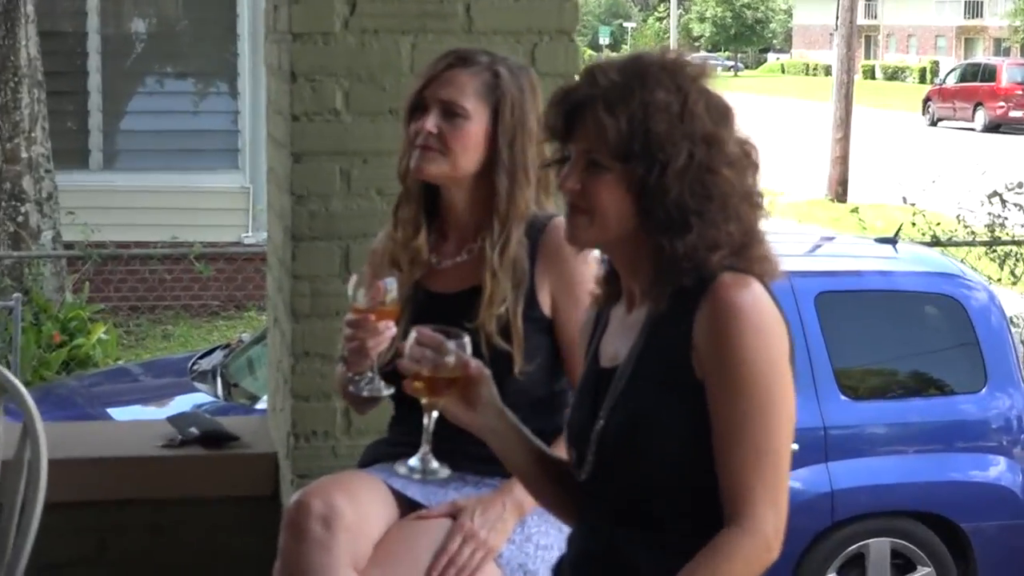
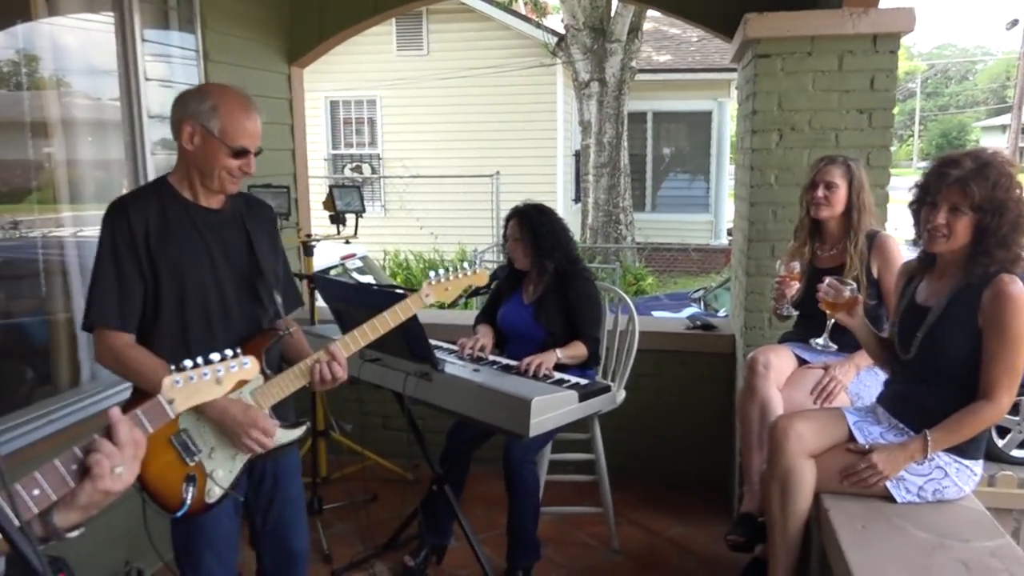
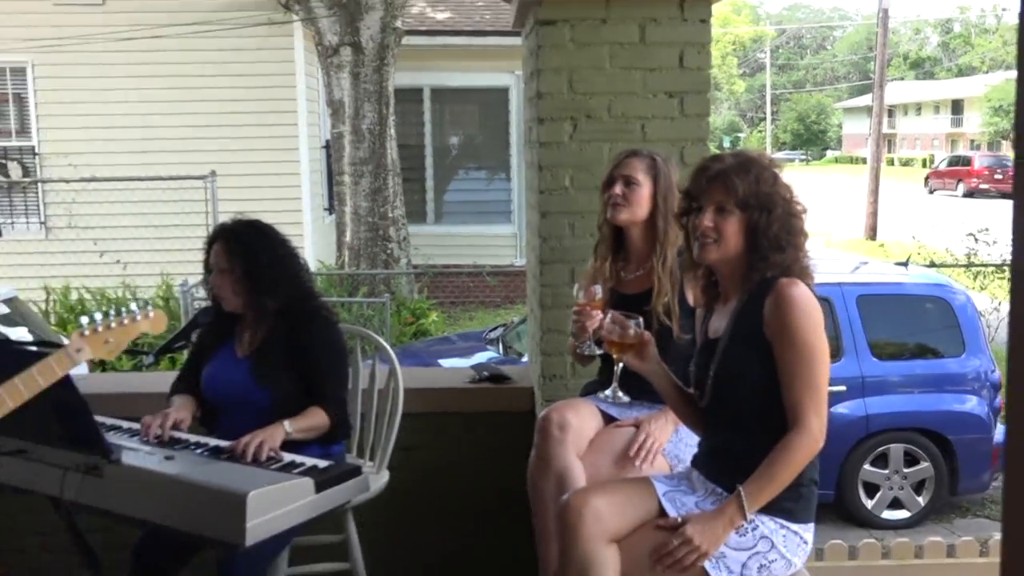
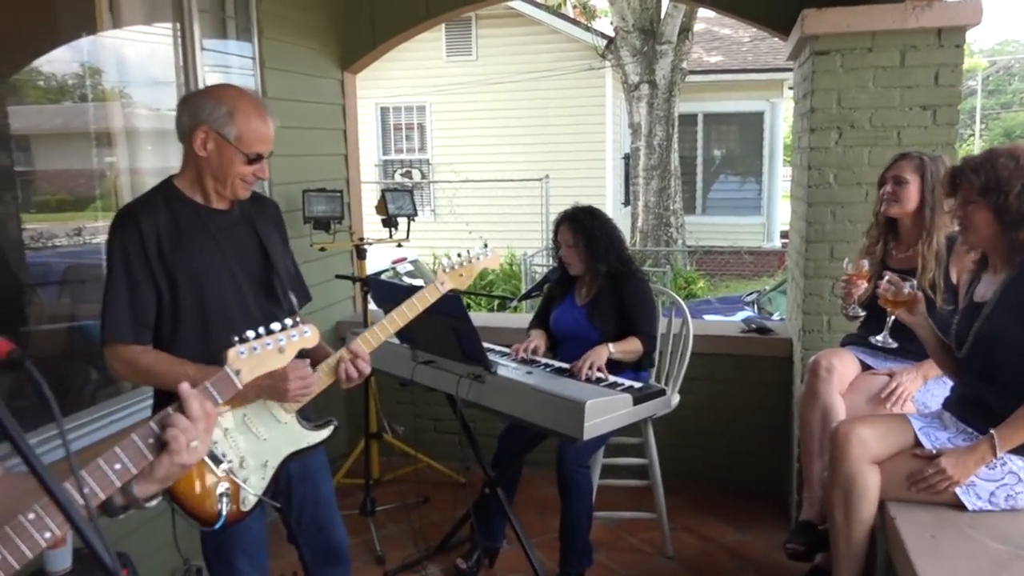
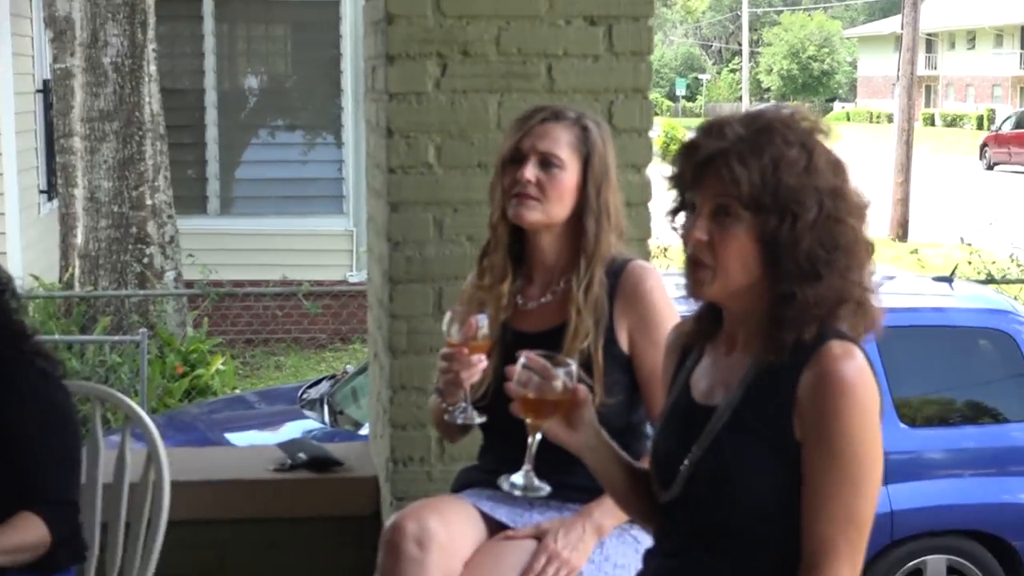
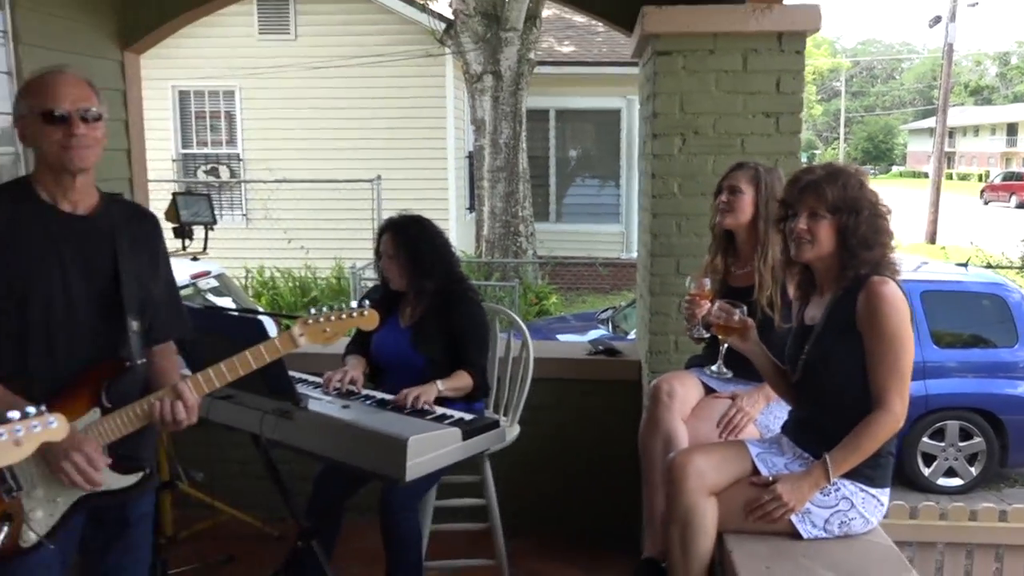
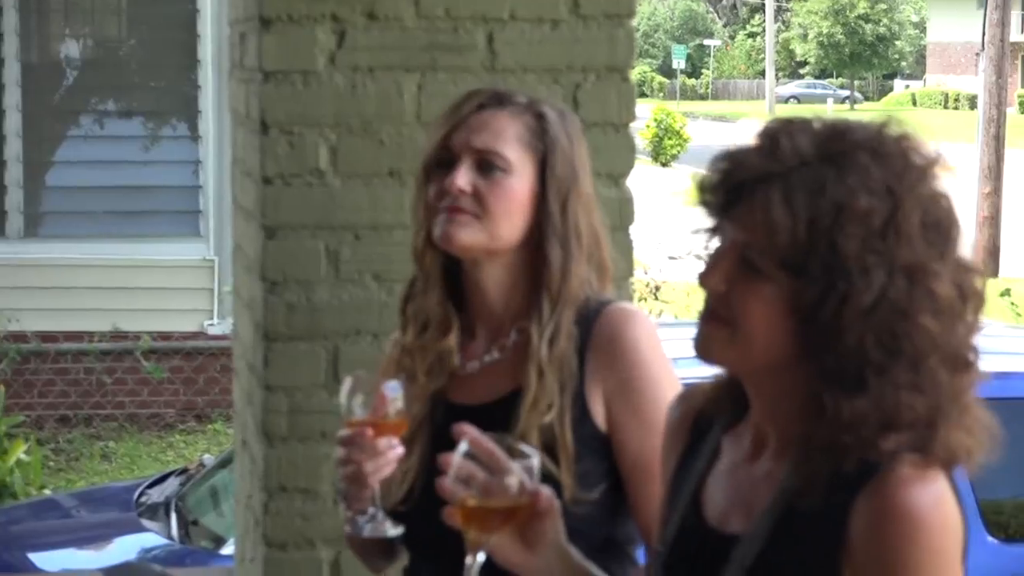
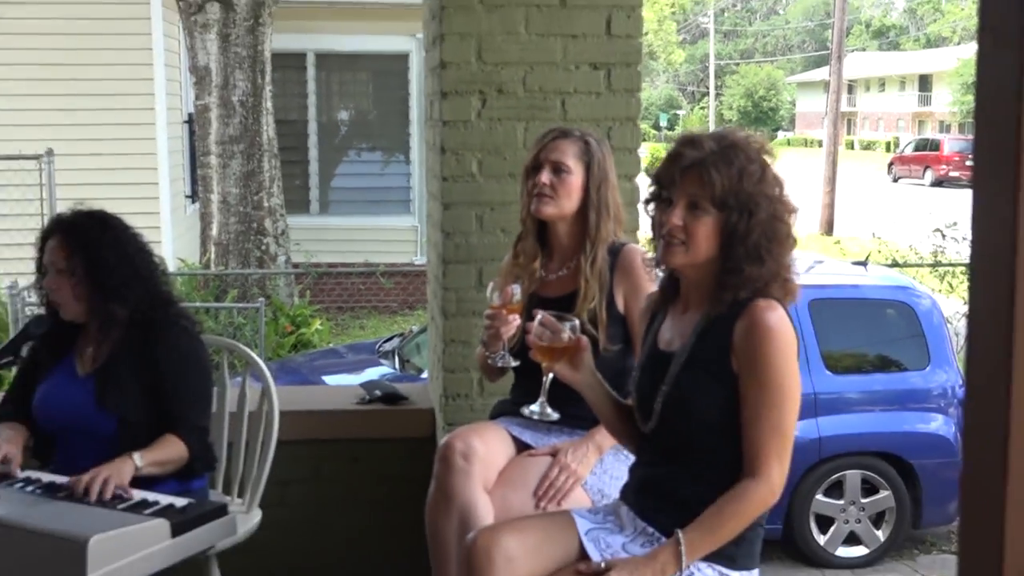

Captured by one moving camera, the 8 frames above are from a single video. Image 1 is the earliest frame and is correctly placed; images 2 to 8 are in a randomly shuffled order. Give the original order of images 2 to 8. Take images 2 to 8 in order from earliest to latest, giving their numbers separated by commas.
7, 5, 8, 3, 6, 2, 4
